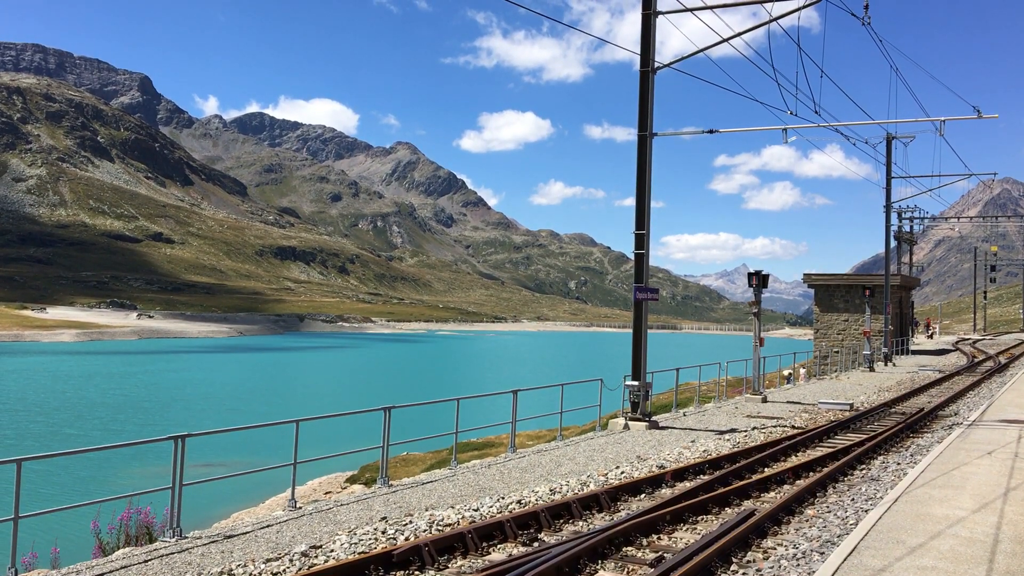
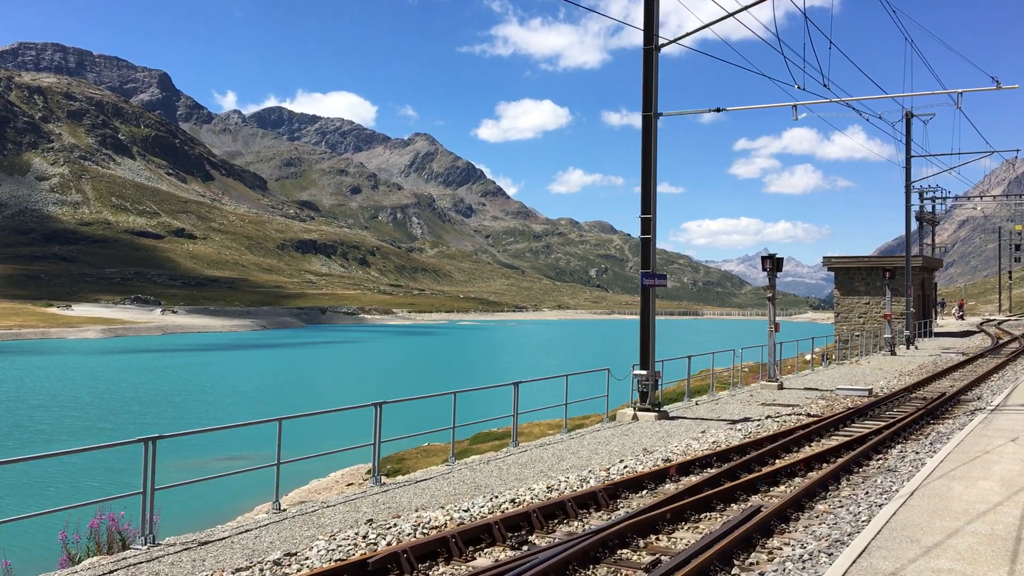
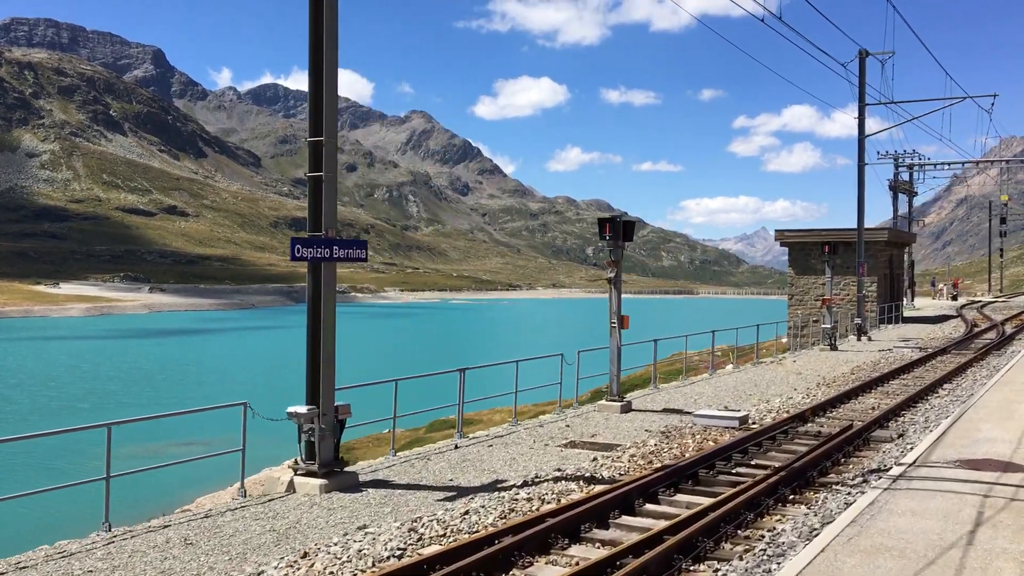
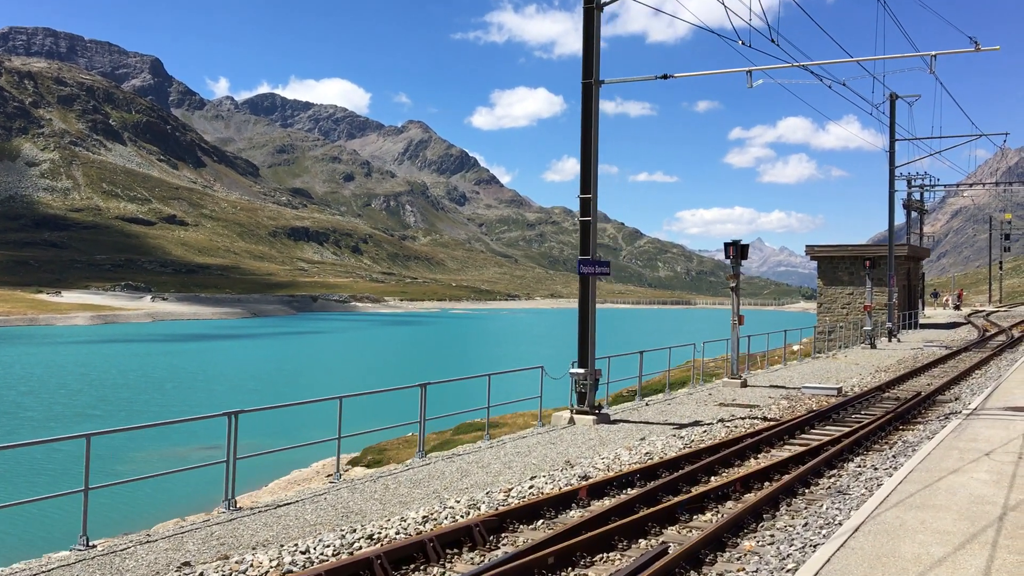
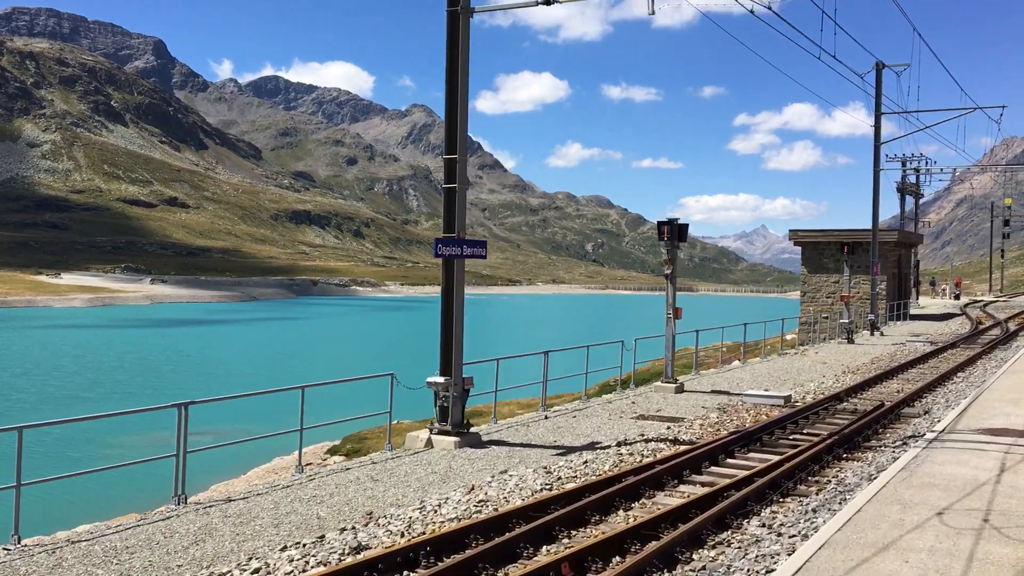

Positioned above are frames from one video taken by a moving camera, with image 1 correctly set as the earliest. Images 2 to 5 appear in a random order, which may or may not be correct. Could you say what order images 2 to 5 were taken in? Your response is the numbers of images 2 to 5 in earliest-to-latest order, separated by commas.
2, 4, 5, 3
